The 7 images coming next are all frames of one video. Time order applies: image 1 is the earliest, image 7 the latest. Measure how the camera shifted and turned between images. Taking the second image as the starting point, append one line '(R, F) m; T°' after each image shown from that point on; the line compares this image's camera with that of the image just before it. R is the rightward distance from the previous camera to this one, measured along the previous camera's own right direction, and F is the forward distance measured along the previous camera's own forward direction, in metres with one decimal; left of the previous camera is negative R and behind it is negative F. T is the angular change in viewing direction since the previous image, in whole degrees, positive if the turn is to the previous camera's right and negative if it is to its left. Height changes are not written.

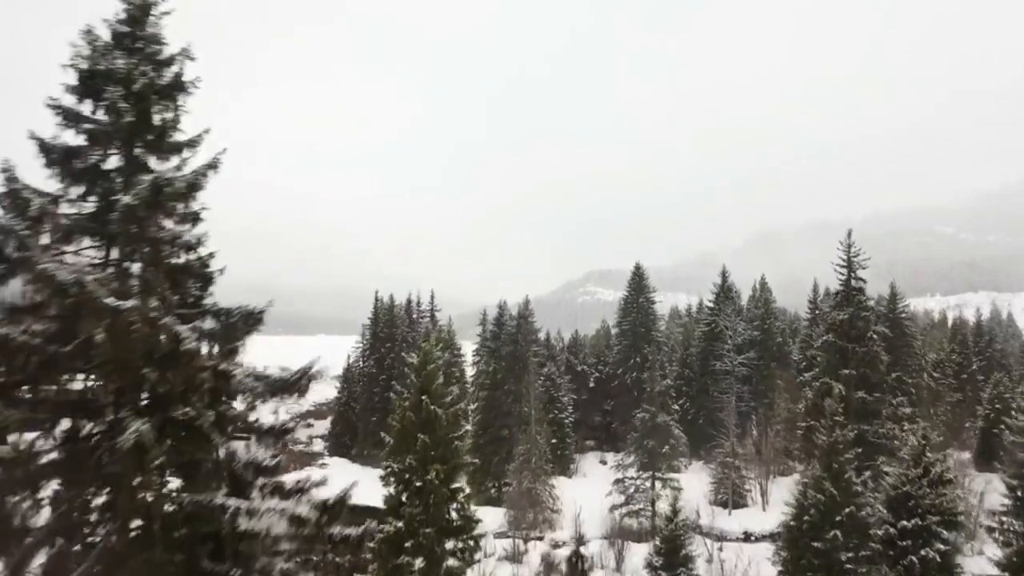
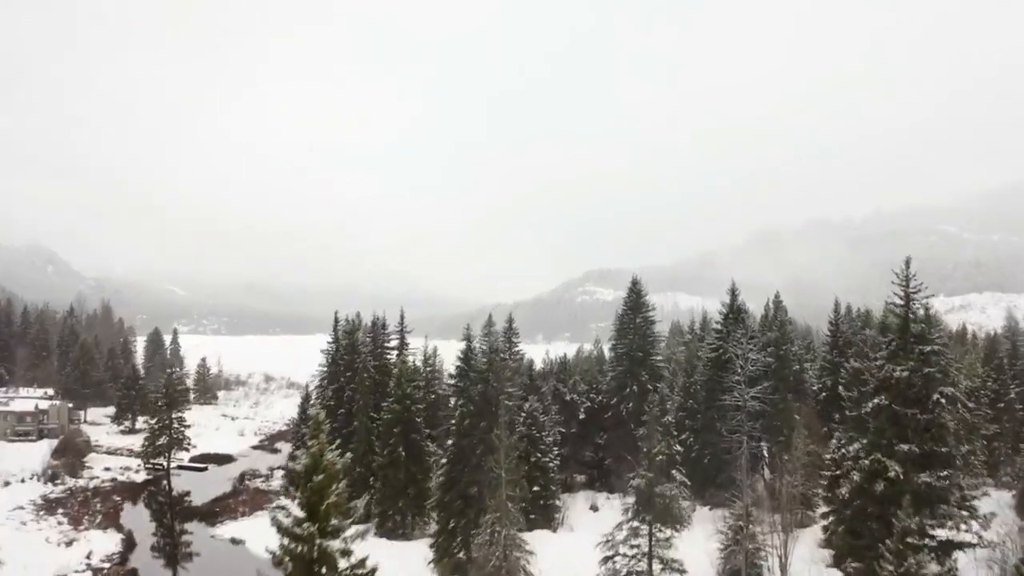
(+1.5, +5.5) m; 0°
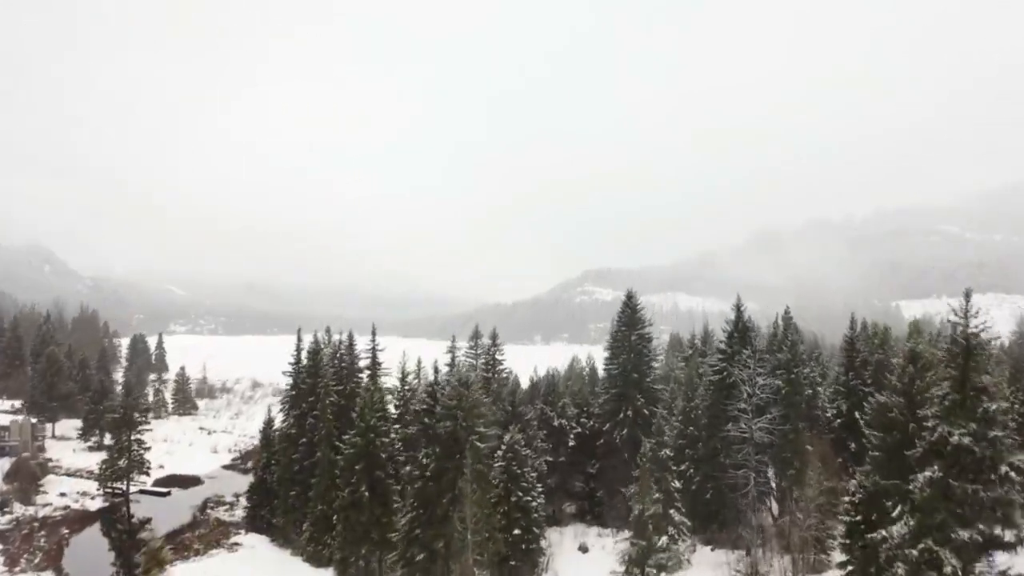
(+1.2, +3.8) m; 0°
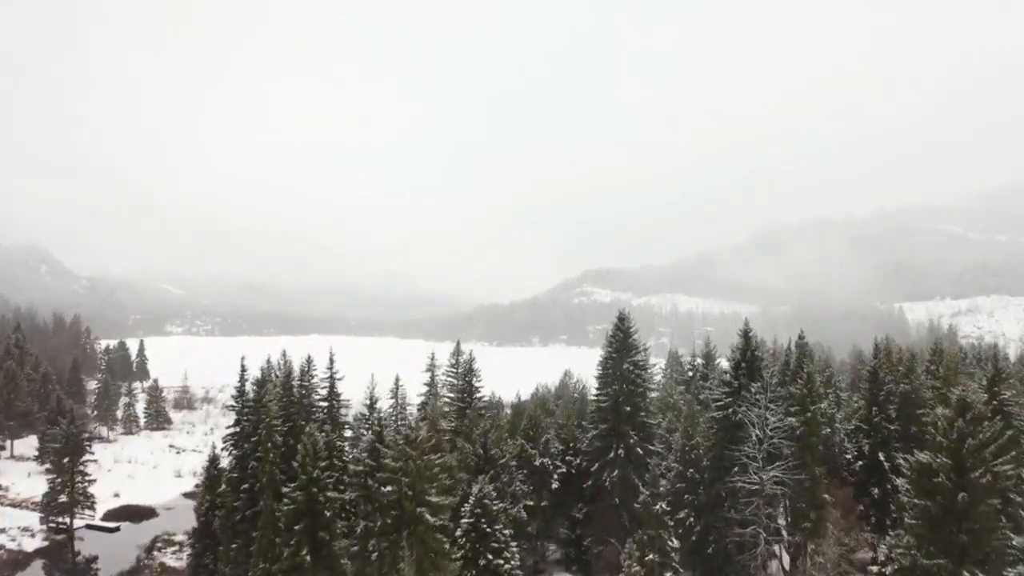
(+1.4, +4.5) m; 0°
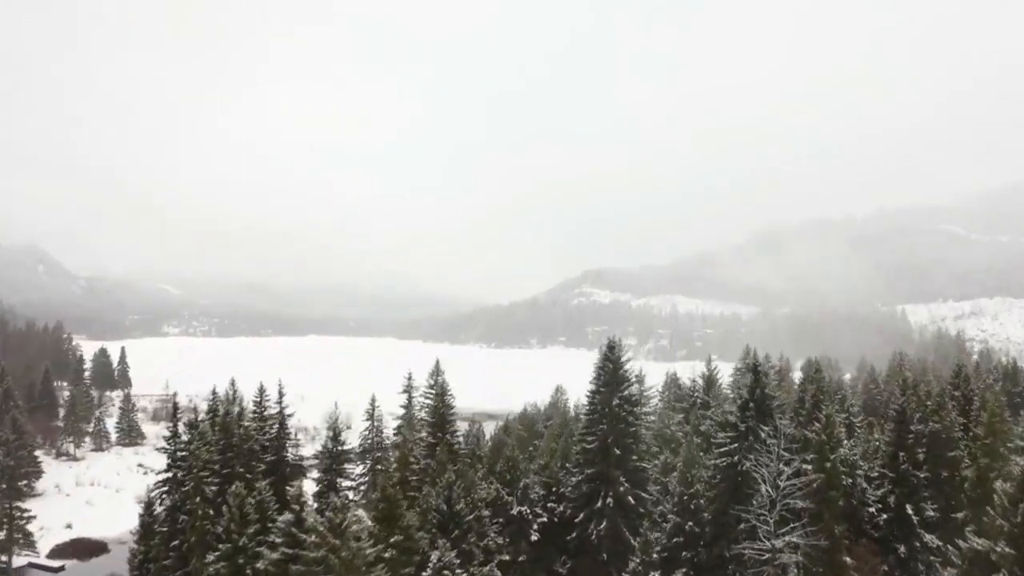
(+1.4, +4.1) m; 0°
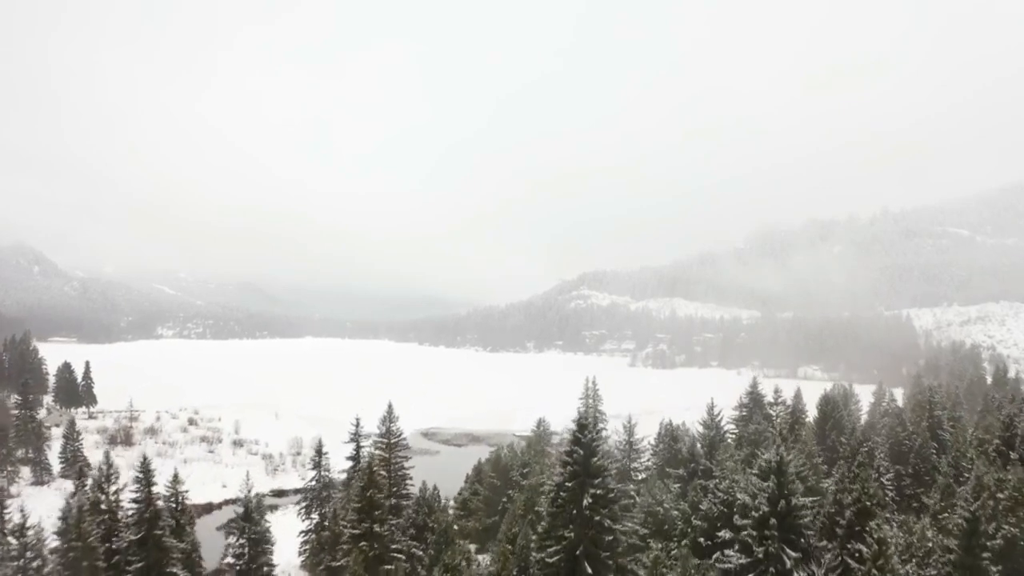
(+2.4, +7.1) m; 0°
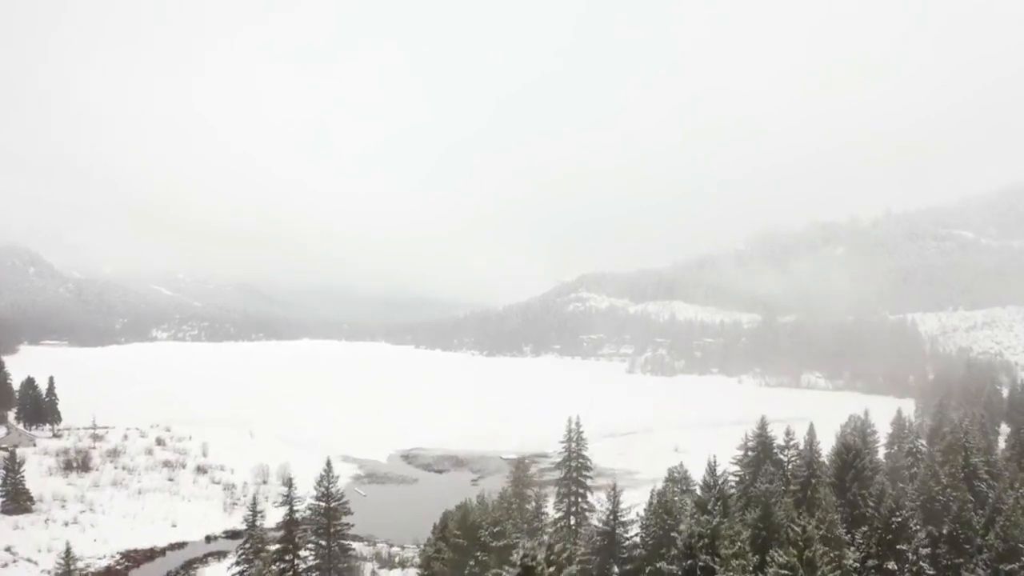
(+2.2, +6.4) m; 0°
